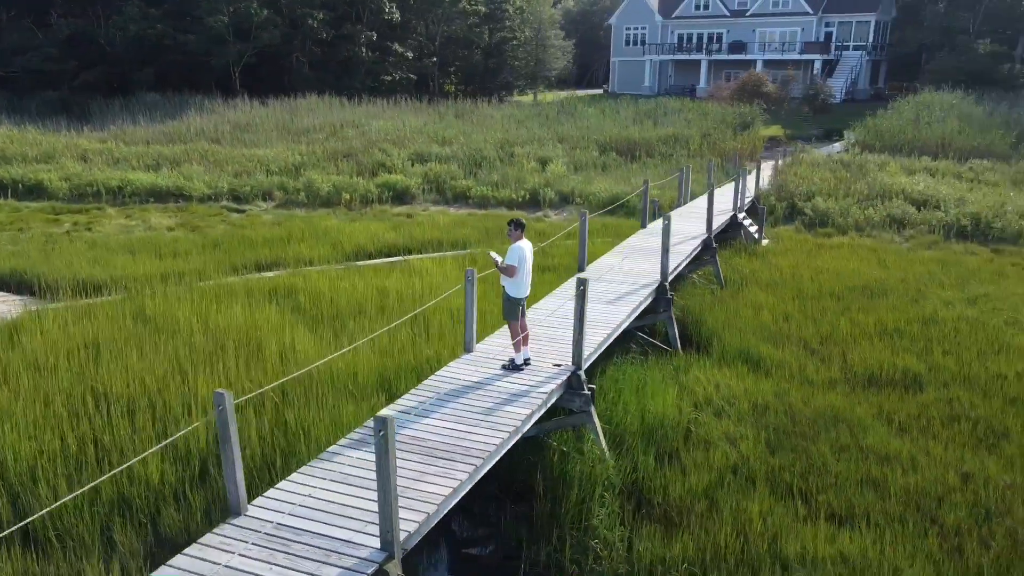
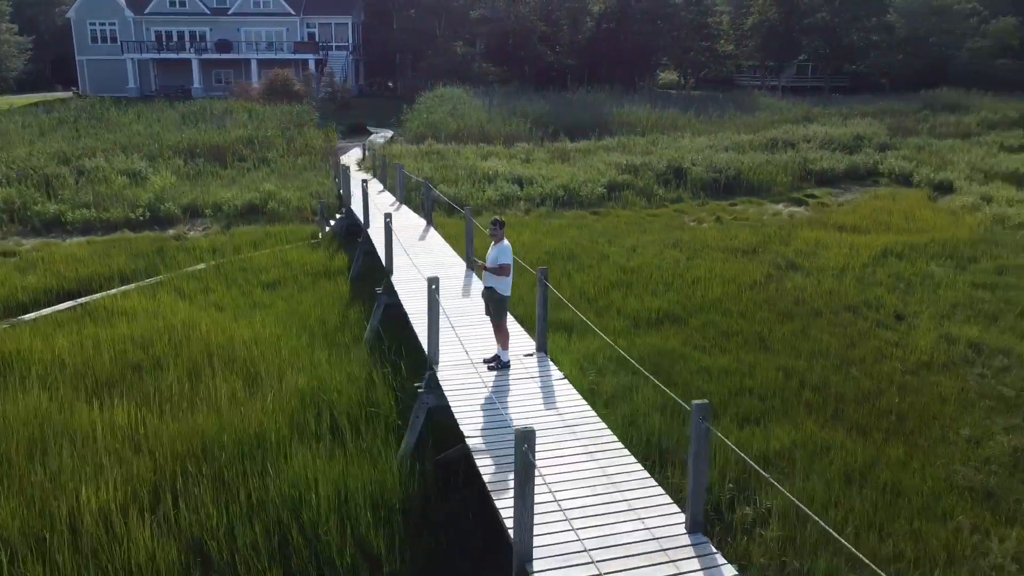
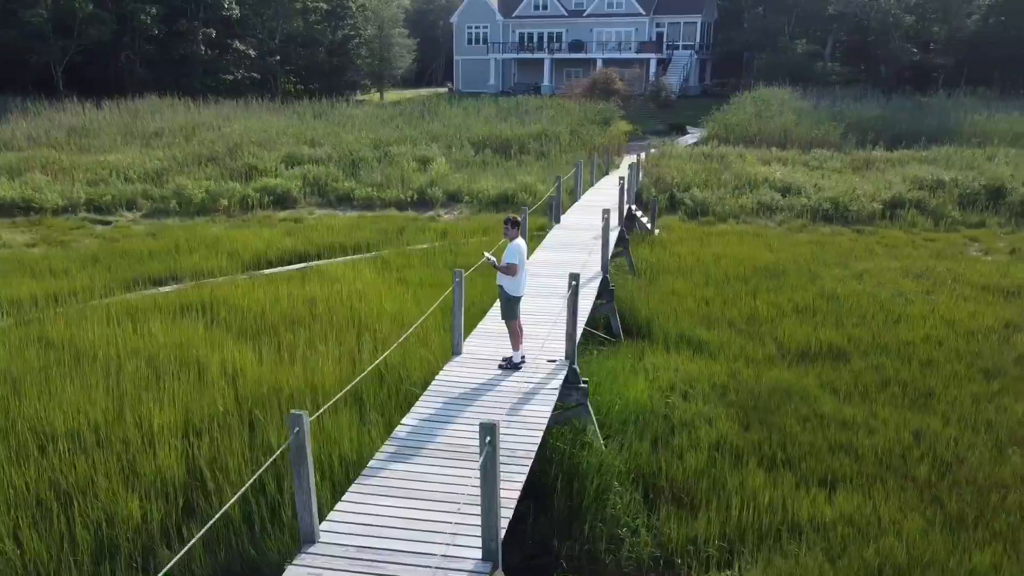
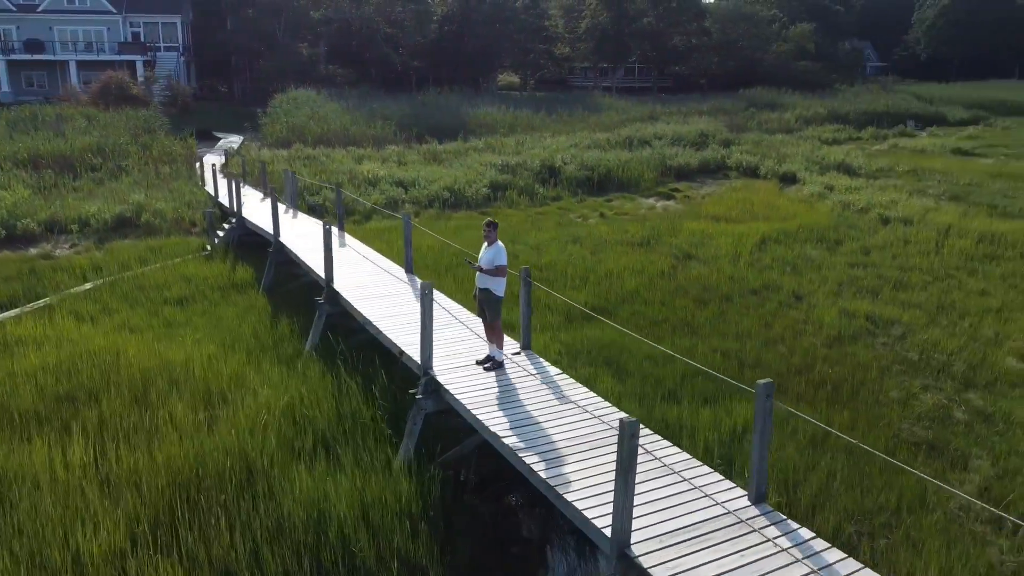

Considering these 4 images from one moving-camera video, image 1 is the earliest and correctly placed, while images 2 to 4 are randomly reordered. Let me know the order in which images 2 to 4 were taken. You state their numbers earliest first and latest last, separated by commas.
3, 2, 4
